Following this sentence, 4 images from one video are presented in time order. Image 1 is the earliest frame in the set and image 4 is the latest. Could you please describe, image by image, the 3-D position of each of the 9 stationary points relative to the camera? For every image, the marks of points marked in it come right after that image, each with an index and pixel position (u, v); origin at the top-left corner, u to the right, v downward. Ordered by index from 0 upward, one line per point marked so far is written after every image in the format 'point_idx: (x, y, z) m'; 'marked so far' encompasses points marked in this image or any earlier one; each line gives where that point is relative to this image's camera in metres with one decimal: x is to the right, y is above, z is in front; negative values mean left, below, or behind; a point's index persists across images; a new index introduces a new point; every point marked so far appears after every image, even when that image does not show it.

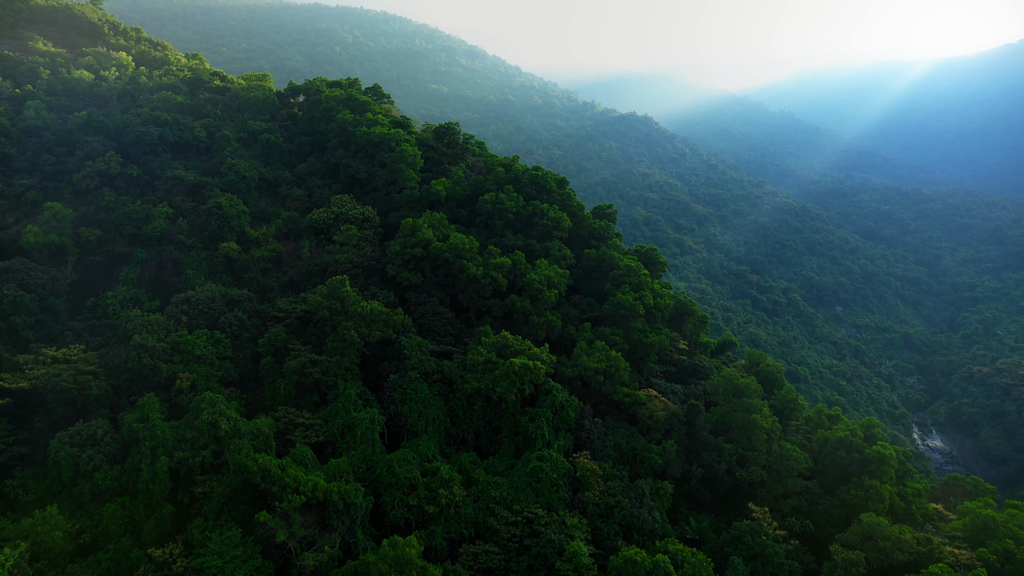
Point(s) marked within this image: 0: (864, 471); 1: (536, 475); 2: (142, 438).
0: (+10.6, -5.5, +19.0) m
1: (+0.6, -4.7, +16.2) m
2: (-9.1, -3.7, +15.5) m
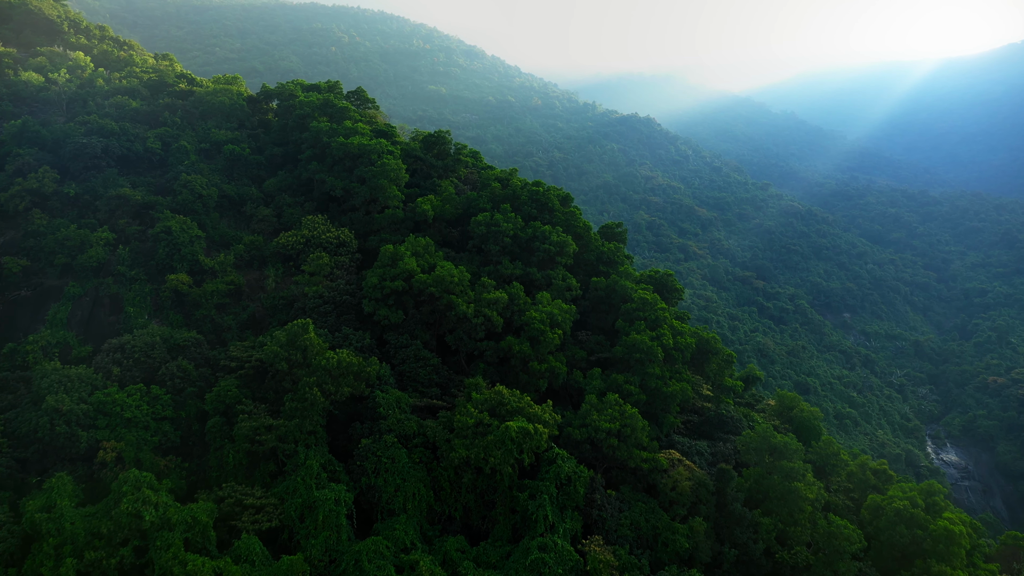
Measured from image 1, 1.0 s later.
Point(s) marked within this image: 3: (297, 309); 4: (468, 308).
0: (+10.5, -6.7, +15.9) m
1: (+0.5, -5.9, +13.1) m
2: (-9.2, -4.8, +12.3) m
3: (-6.6, -0.6, +19.1) m
4: (-1.3, -0.6, +18.1) m
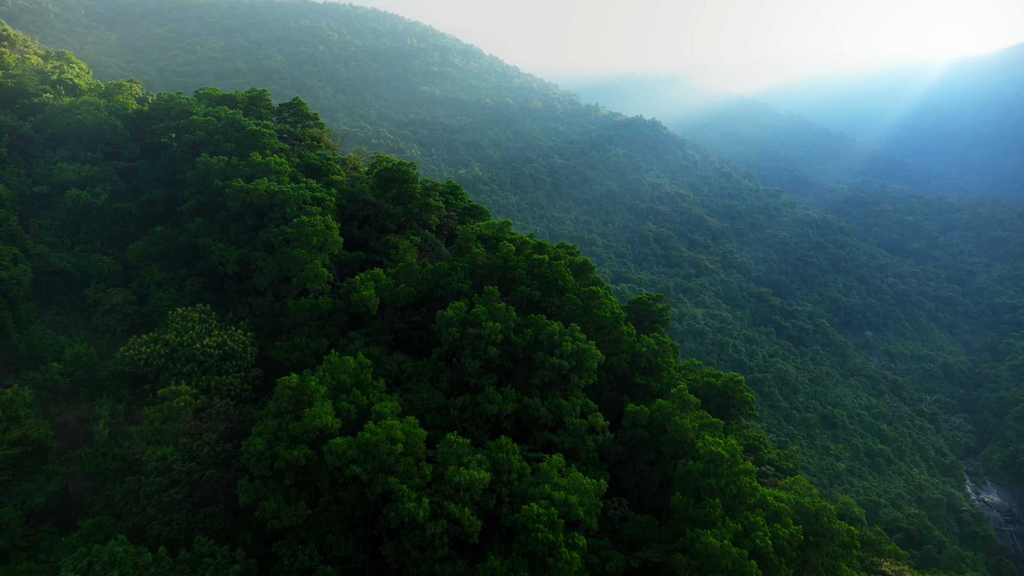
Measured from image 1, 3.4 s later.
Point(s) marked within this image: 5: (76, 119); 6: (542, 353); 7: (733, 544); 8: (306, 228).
0: (+10.3, -9.6, +7.9) m
1: (+0.3, -8.8, +5.2) m
2: (-9.4, -7.7, +4.4) m
3: (-6.8, -3.6, +11.2) m
4: (-1.5, -3.5, +10.1) m
5: (-12.2, +4.8, +17.6) m
6: (+0.7, -1.4, +13.3) m
7: (+3.8, -4.4, +10.8) m
8: (-4.7, +1.3, +14.3) m
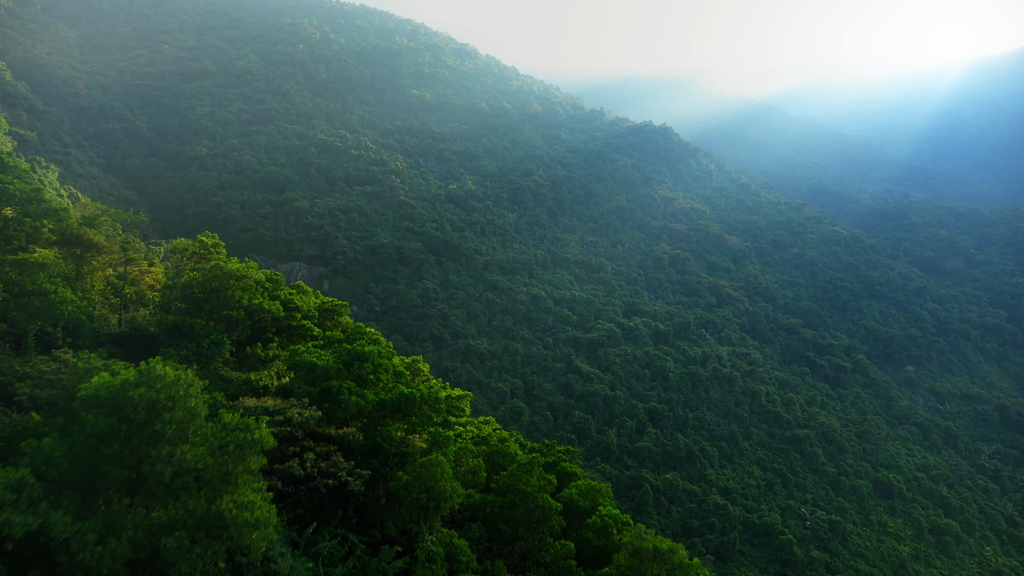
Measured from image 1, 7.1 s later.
0: (+10.0, -14.2, -4.3) m
1: (-0.1, -13.4, -7.1) m
2: (-9.7, -12.3, -7.9) m
3: (-7.1, -8.1, -1.1) m
4: (-1.8, -8.0, -2.2) m
5: (-12.6, +0.2, +5.3) m
6: (+0.4, -6.0, +1.1) m
7: (+3.5, -9.0, -1.5) m
8: (-5.0, -3.2, +2.0) m
